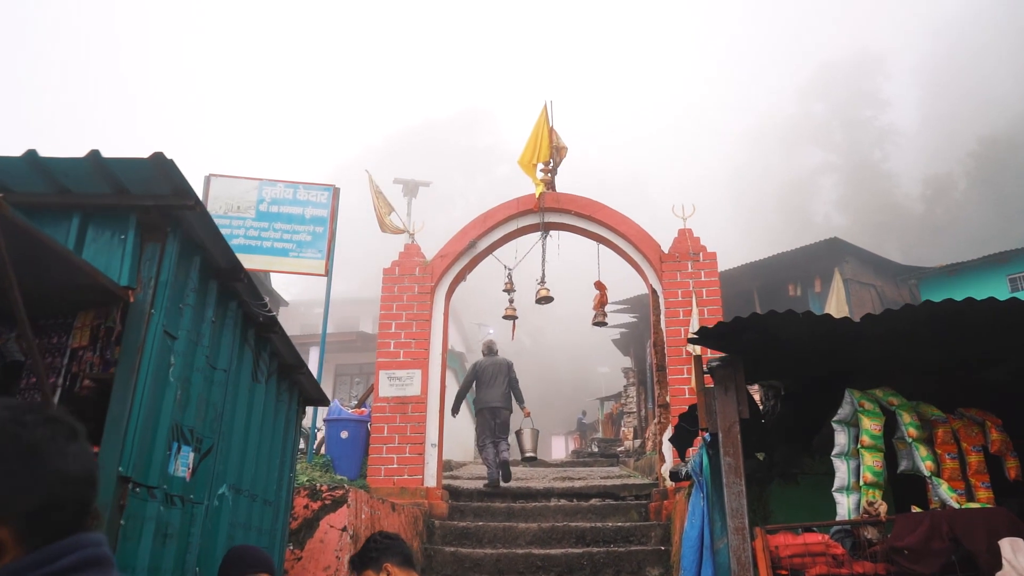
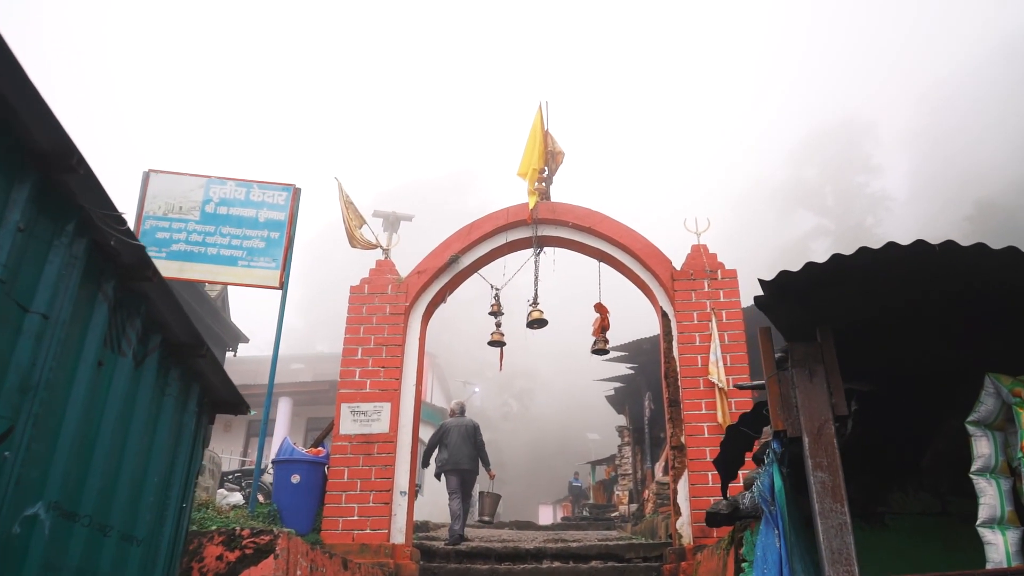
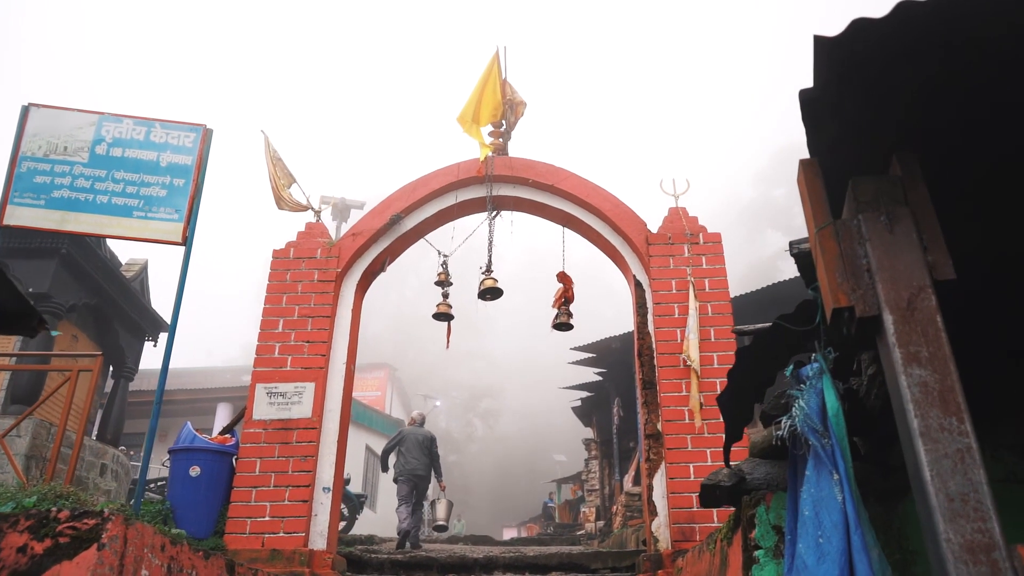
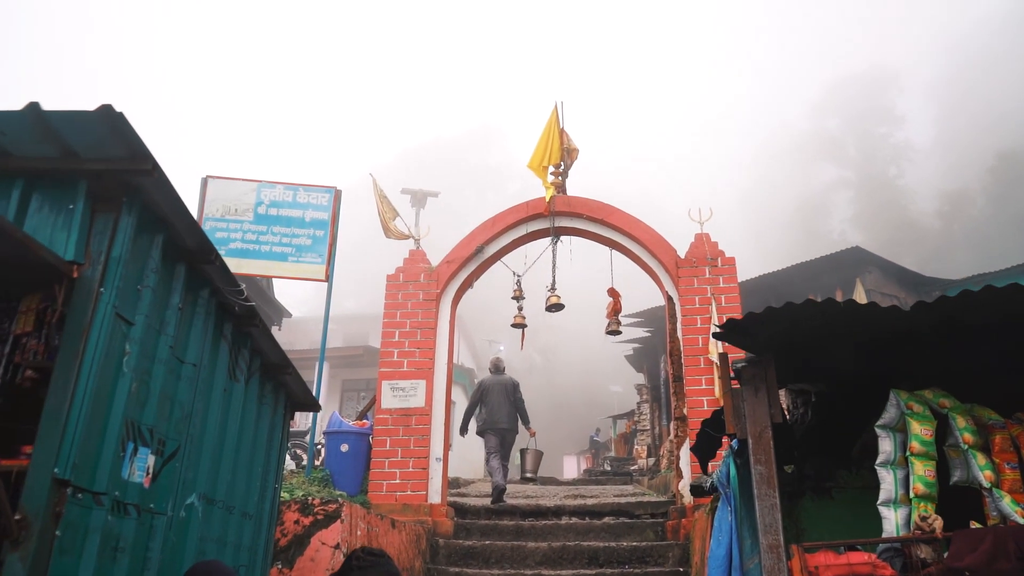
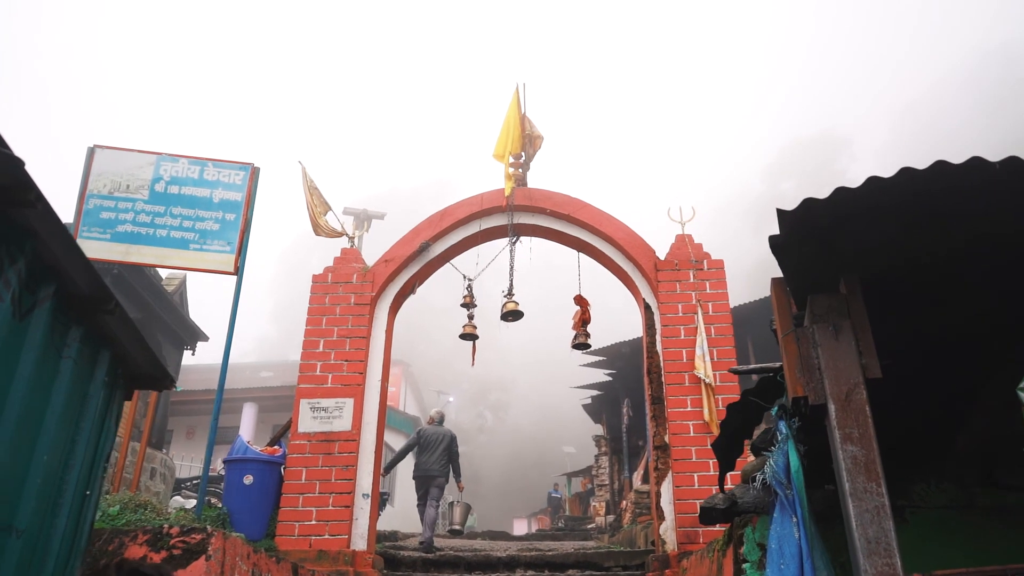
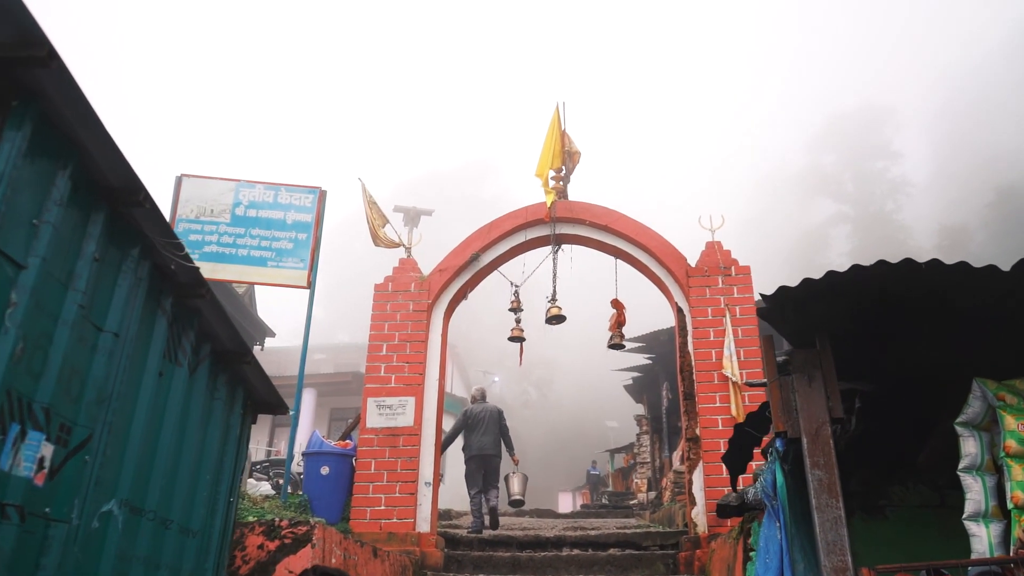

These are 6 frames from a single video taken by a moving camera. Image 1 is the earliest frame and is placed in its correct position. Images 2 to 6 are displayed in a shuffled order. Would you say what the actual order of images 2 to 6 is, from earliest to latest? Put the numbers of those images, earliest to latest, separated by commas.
4, 6, 2, 5, 3
